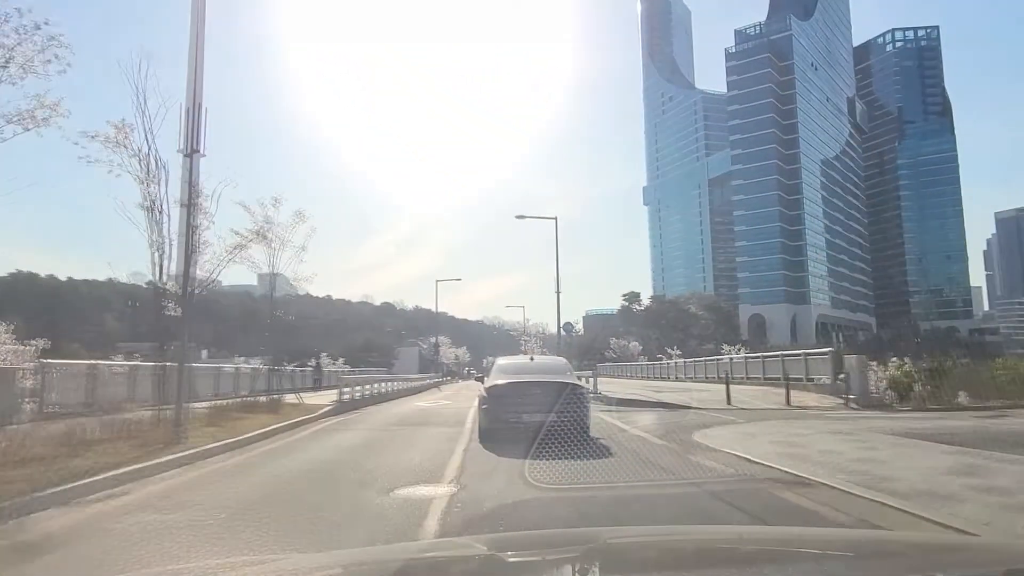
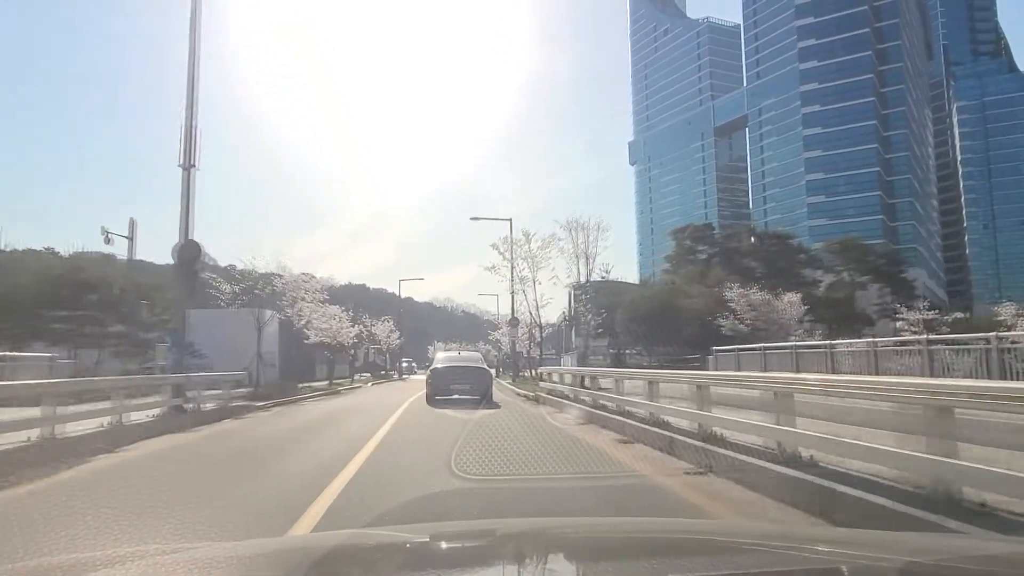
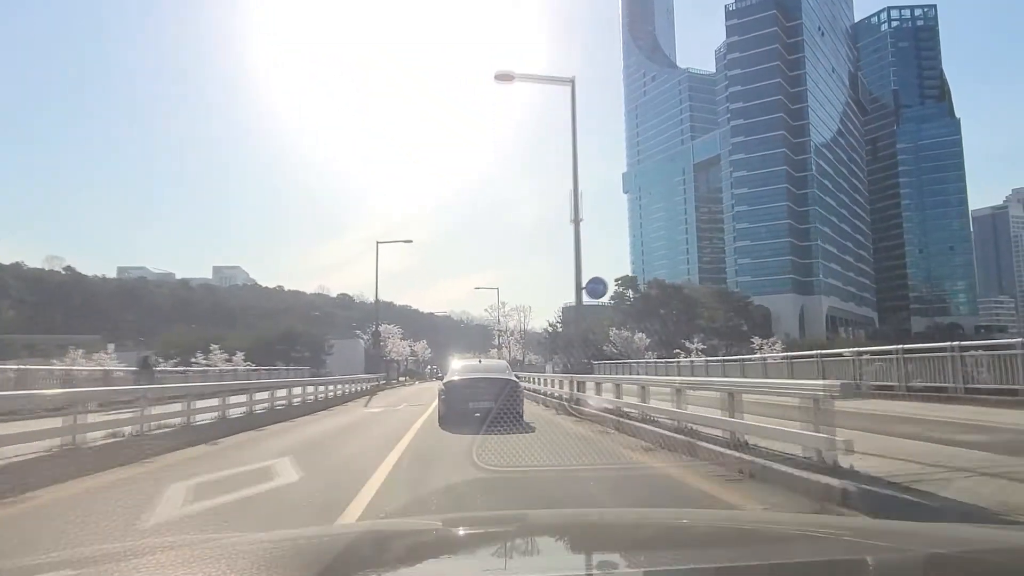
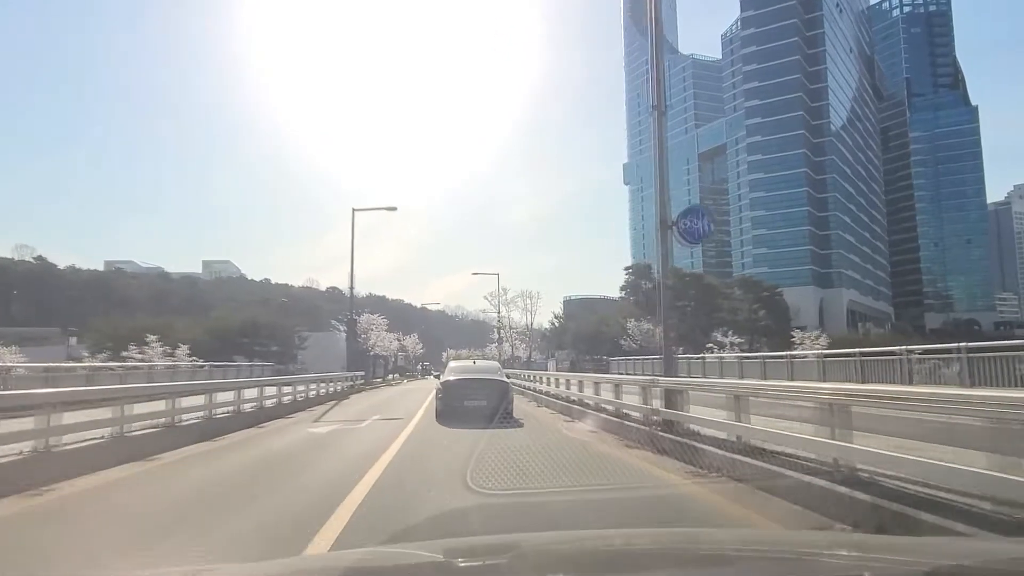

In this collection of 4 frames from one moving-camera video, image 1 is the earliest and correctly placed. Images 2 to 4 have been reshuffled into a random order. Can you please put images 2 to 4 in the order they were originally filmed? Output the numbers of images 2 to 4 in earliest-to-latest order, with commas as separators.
3, 4, 2
